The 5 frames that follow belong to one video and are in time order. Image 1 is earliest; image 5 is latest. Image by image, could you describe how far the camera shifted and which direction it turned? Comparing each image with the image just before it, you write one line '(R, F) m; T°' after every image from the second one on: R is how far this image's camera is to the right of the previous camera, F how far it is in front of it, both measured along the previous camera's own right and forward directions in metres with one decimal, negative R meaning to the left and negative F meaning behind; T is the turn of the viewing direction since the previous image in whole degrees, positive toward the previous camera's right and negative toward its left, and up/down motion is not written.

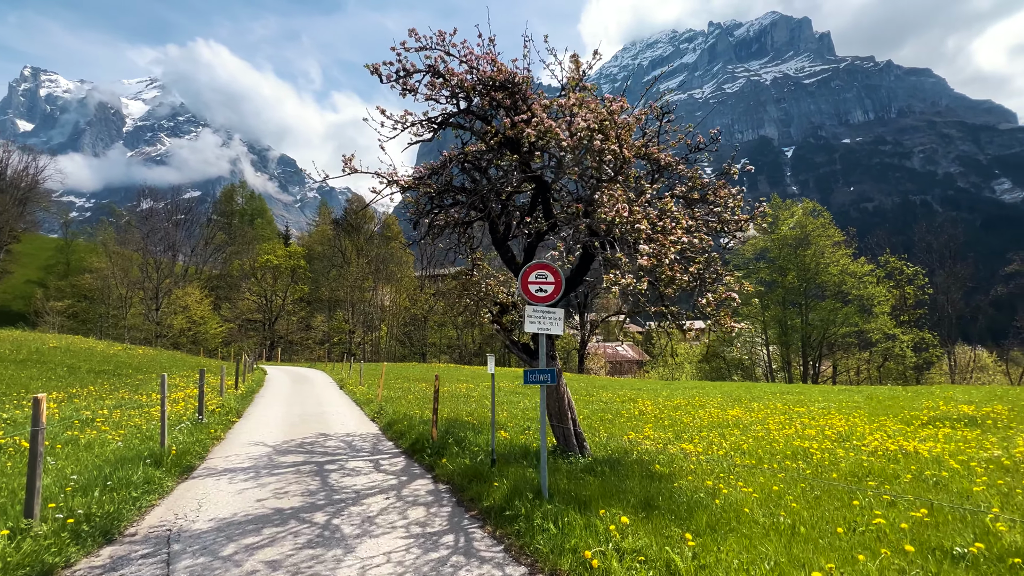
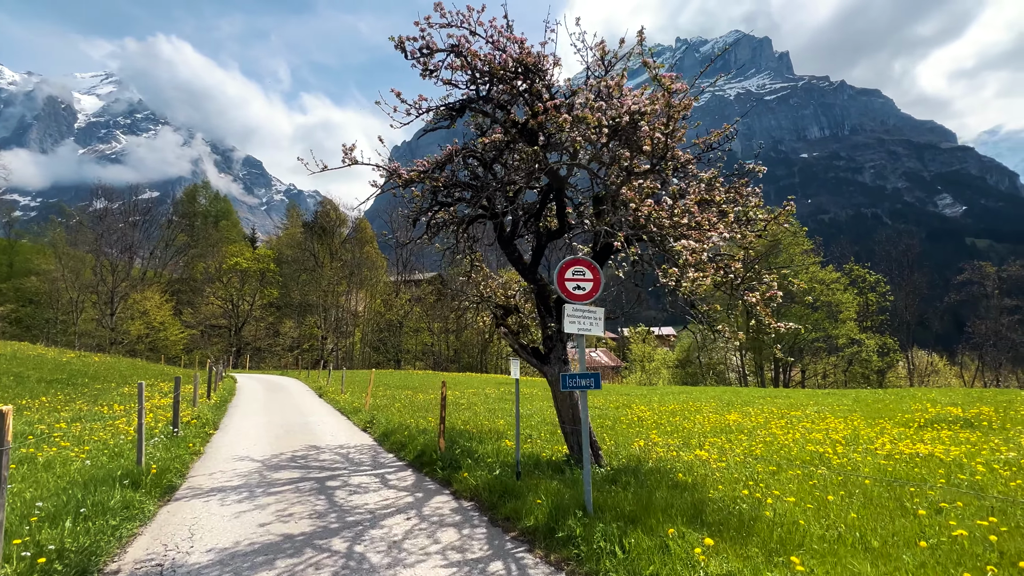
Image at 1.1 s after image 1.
(-0.9, +0.6) m; +4°
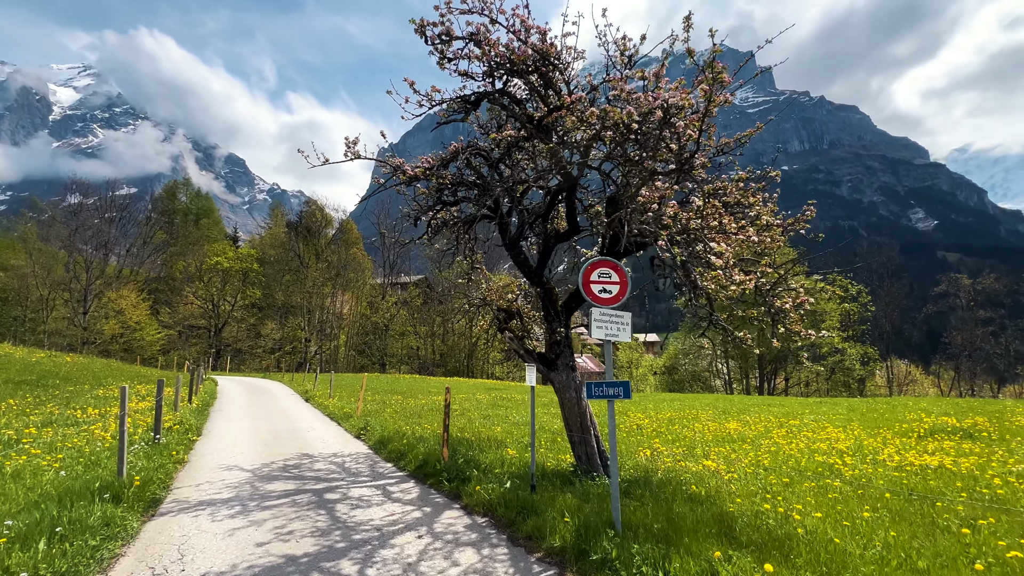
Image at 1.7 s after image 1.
(-0.5, +0.4) m; +2°
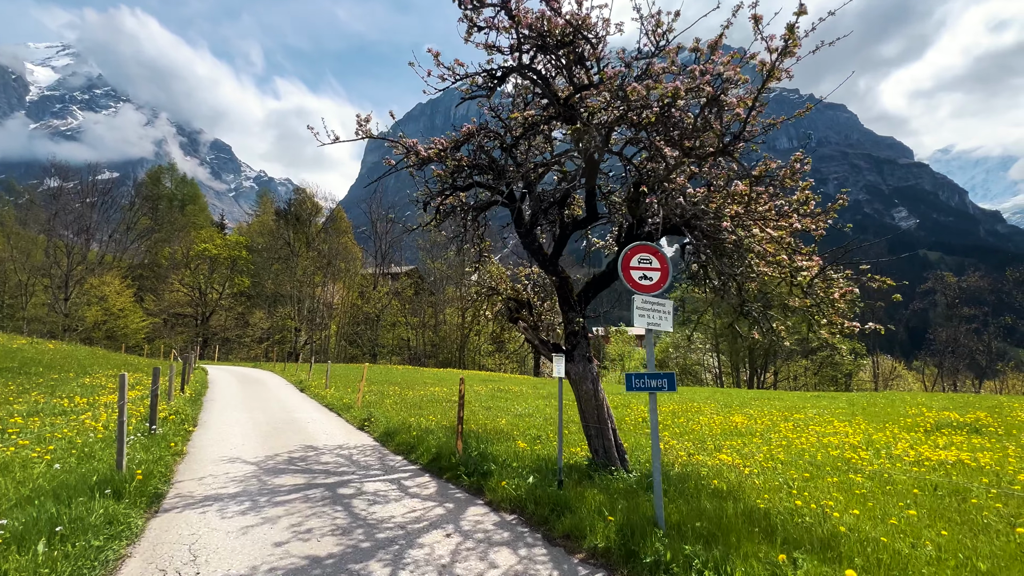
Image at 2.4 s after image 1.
(-0.6, +0.4) m; +1°
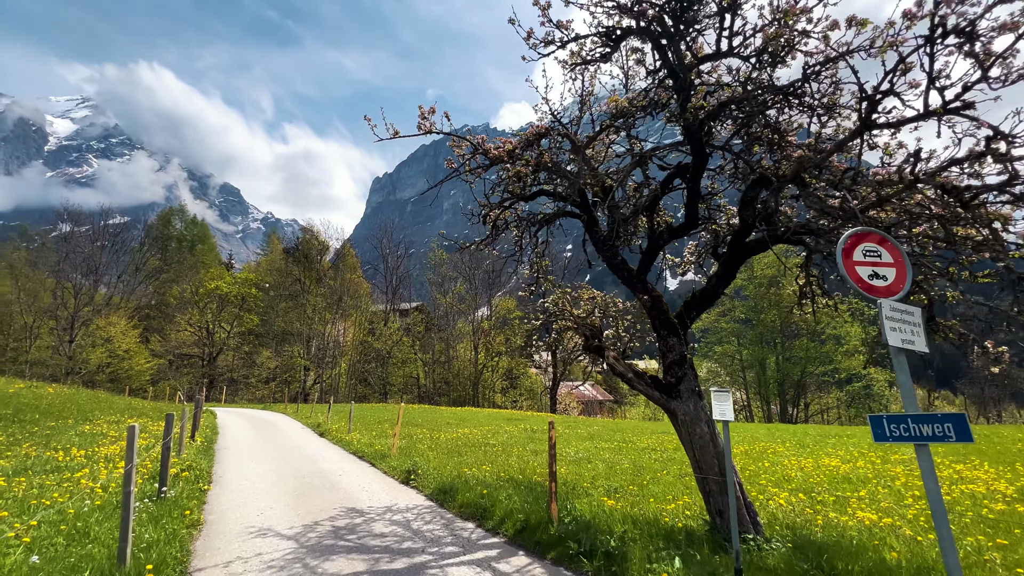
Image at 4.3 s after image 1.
(-1.5, +1.6) m; 0°
